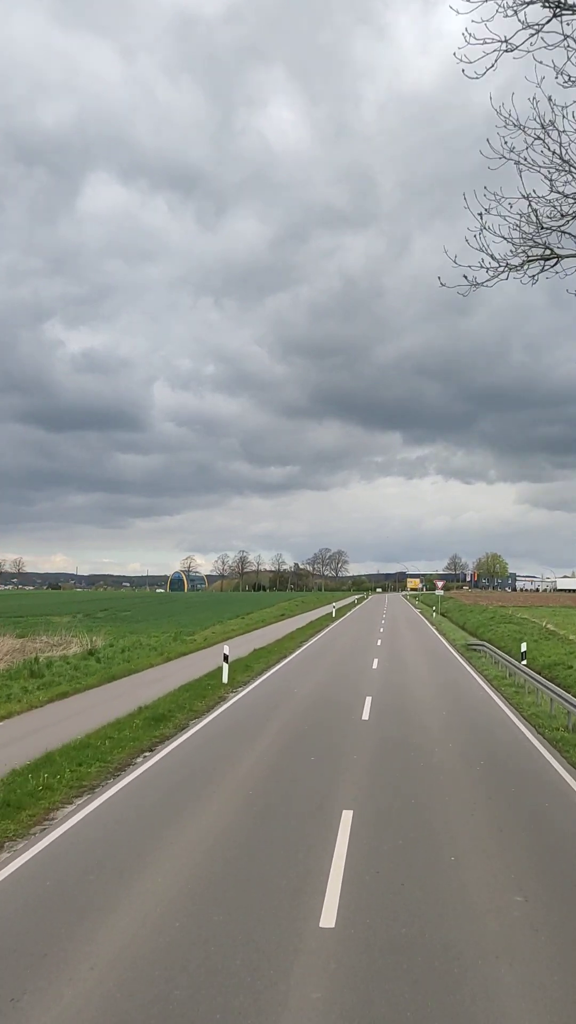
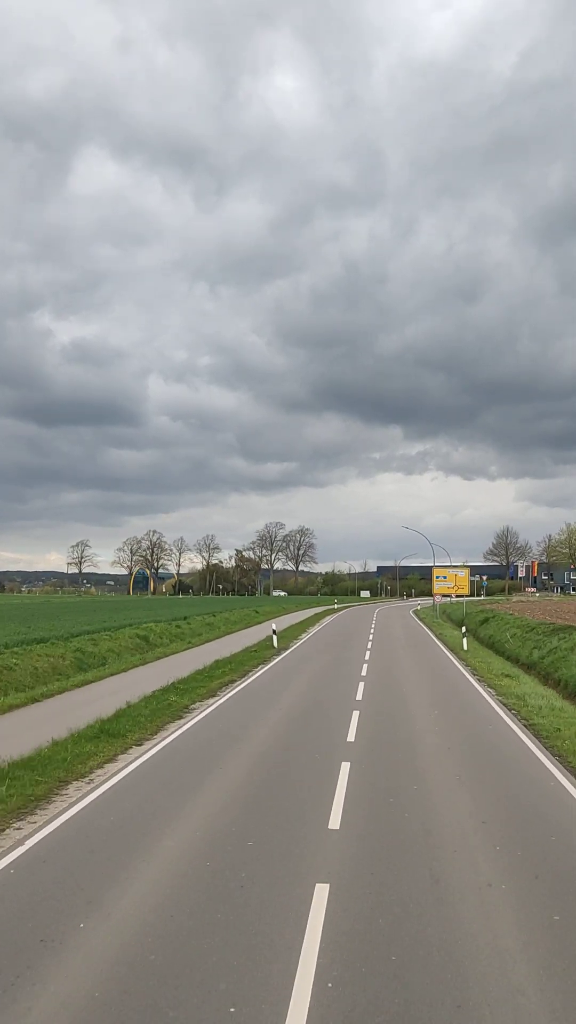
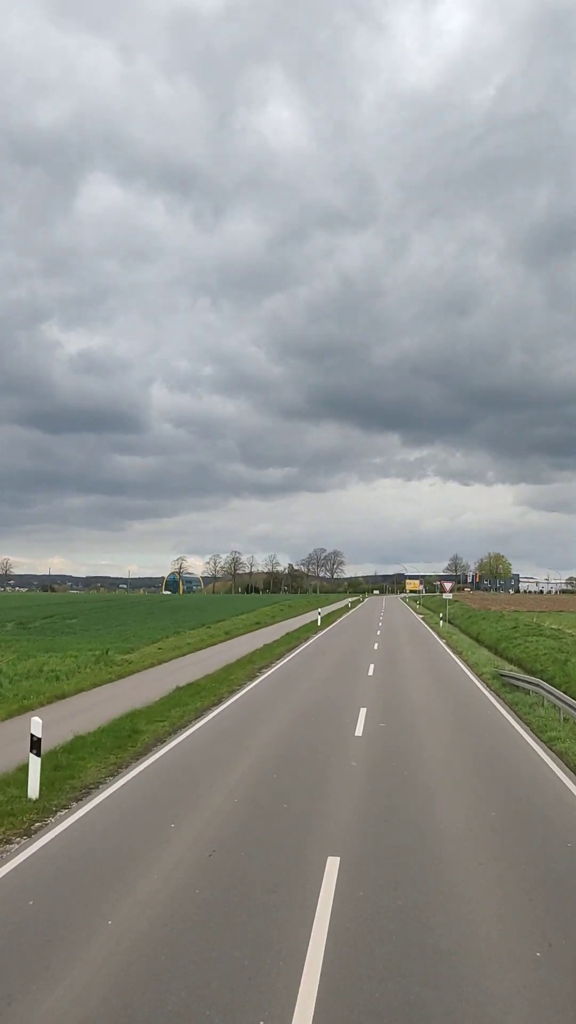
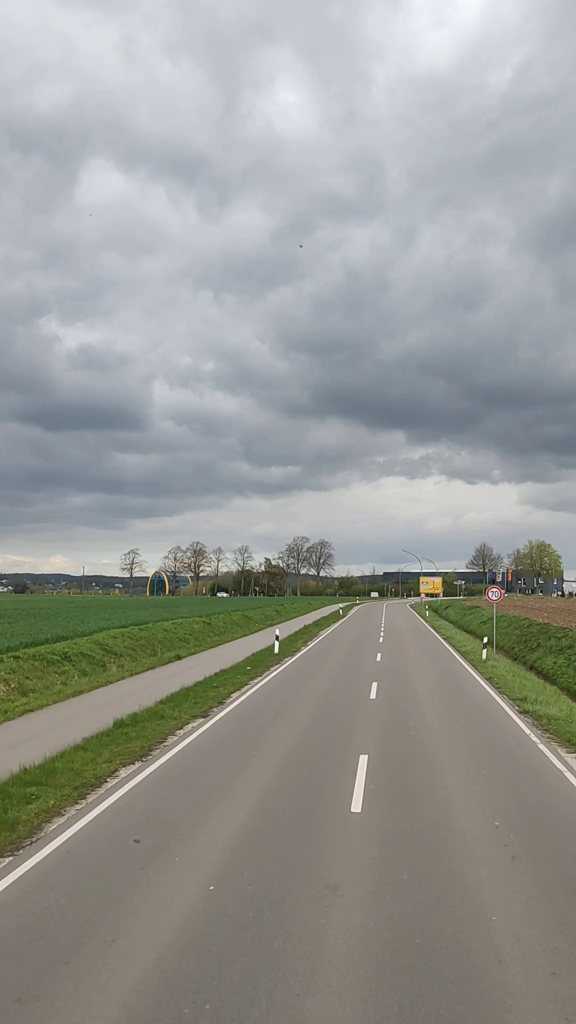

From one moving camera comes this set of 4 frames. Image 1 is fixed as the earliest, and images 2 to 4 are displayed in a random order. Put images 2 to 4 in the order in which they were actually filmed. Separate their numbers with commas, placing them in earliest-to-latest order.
3, 4, 2
